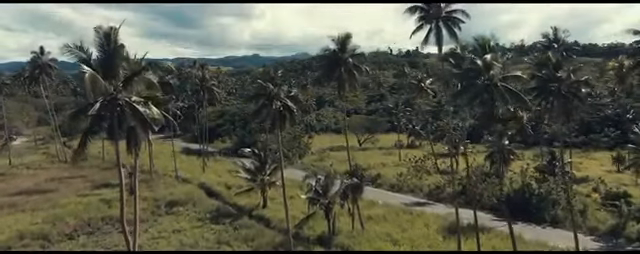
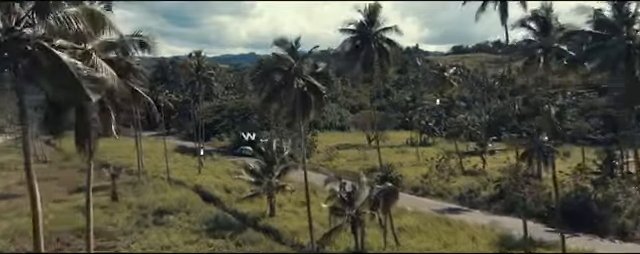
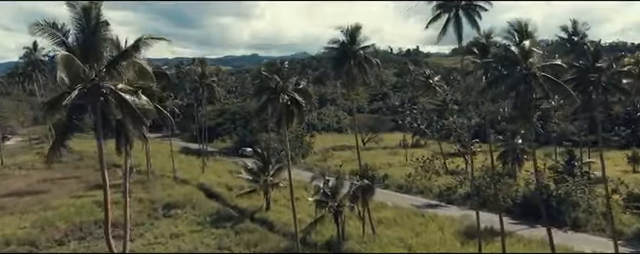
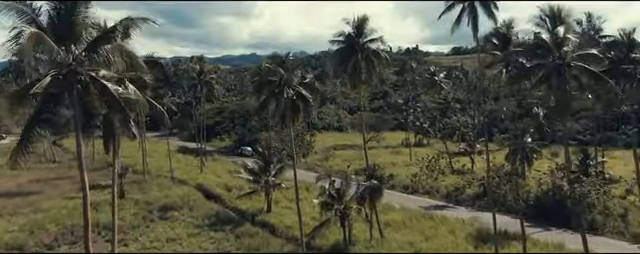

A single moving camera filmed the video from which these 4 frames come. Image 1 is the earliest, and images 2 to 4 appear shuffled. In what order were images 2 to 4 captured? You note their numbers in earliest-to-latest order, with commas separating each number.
3, 4, 2
